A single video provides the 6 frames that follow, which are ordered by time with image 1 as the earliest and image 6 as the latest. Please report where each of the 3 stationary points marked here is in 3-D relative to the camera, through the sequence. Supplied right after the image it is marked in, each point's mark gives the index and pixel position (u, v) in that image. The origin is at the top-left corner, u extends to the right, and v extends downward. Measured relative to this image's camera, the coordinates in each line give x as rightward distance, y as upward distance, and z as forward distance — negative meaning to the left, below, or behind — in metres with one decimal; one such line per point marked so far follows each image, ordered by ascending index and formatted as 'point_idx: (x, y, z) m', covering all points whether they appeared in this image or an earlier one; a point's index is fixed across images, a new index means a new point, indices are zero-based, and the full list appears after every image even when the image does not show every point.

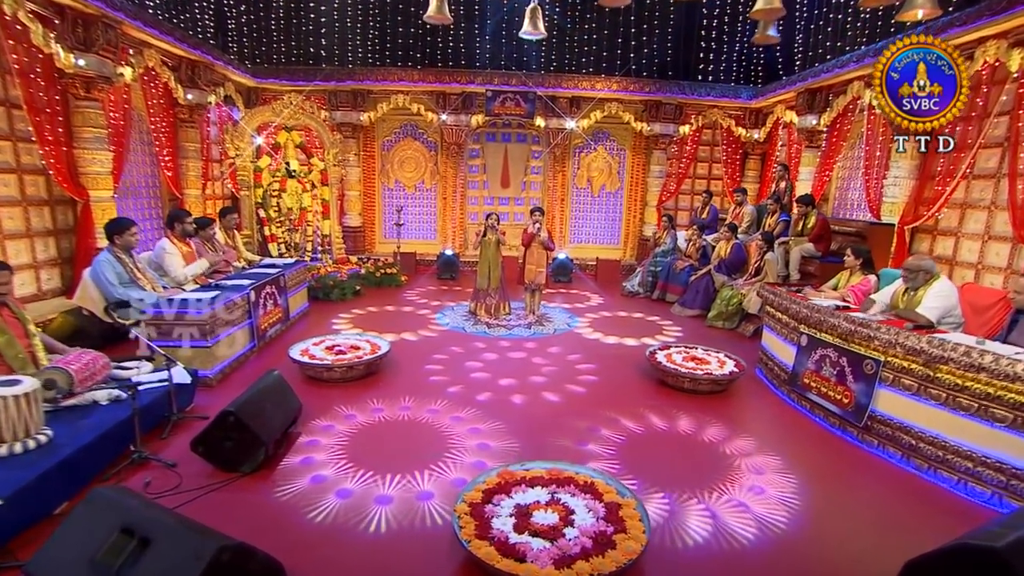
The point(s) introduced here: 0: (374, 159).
0: (-2.7, +2.5, +11.2) m
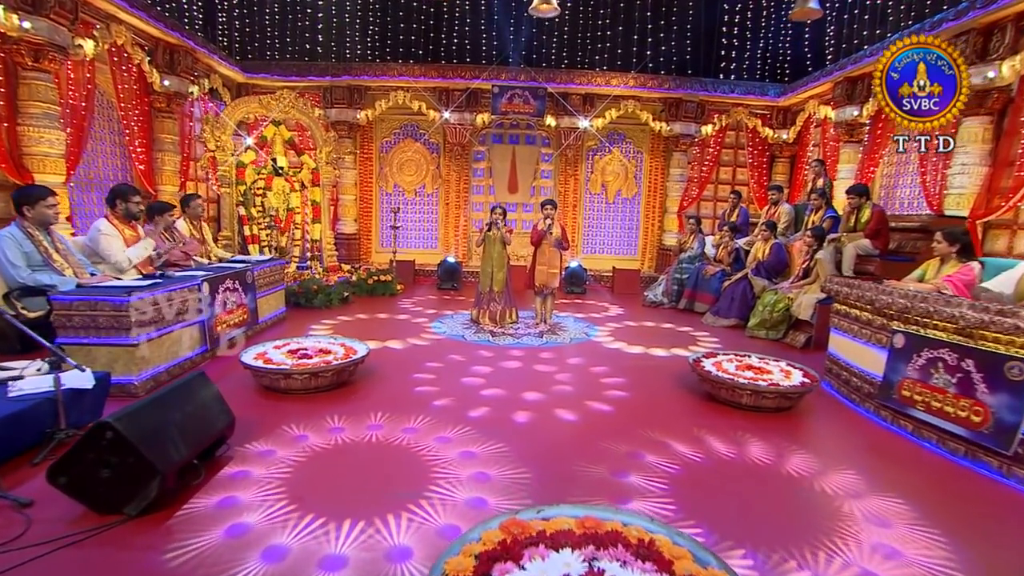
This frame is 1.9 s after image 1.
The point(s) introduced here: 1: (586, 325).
0: (-2.6, +2.3, +10.4) m
1: (+1.0, -0.5, +7.6) m
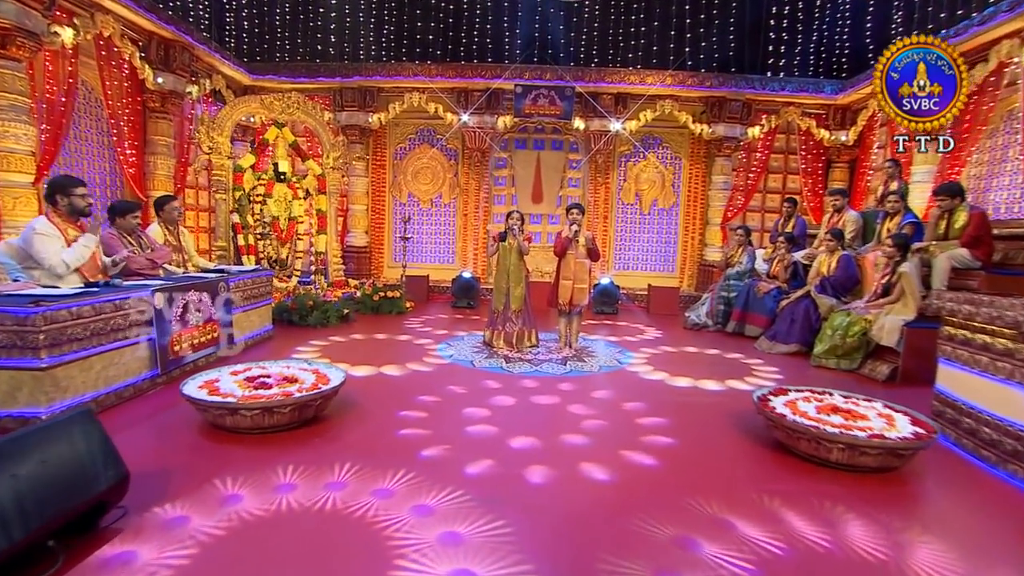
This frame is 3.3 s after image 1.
0: (-2.2, +2.0, +9.6) m
1: (+1.2, -0.7, +6.6) m
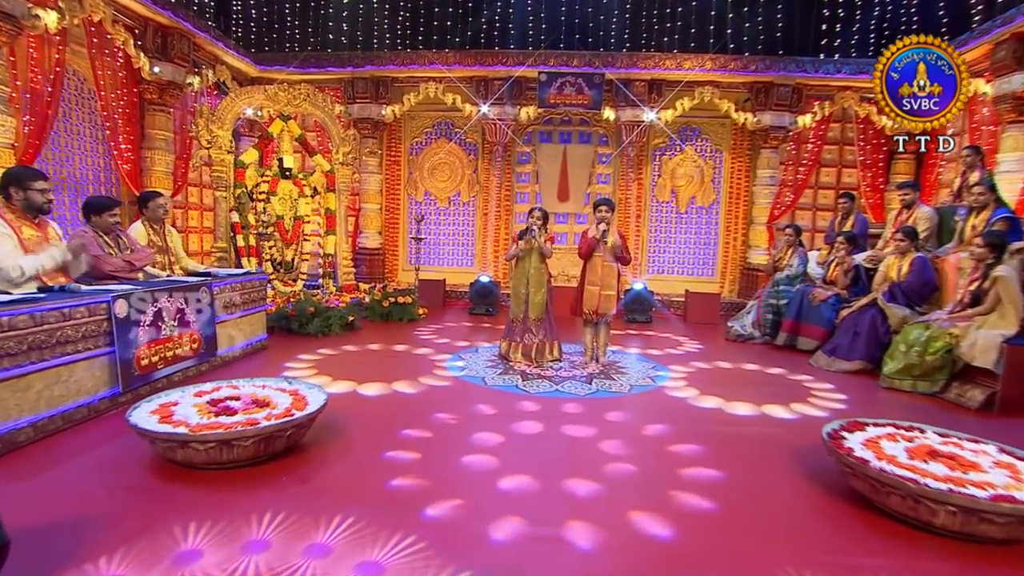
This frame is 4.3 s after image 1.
0: (-1.8, +1.9, +9.0) m
1: (+1.4, -0.8, +5.8) m
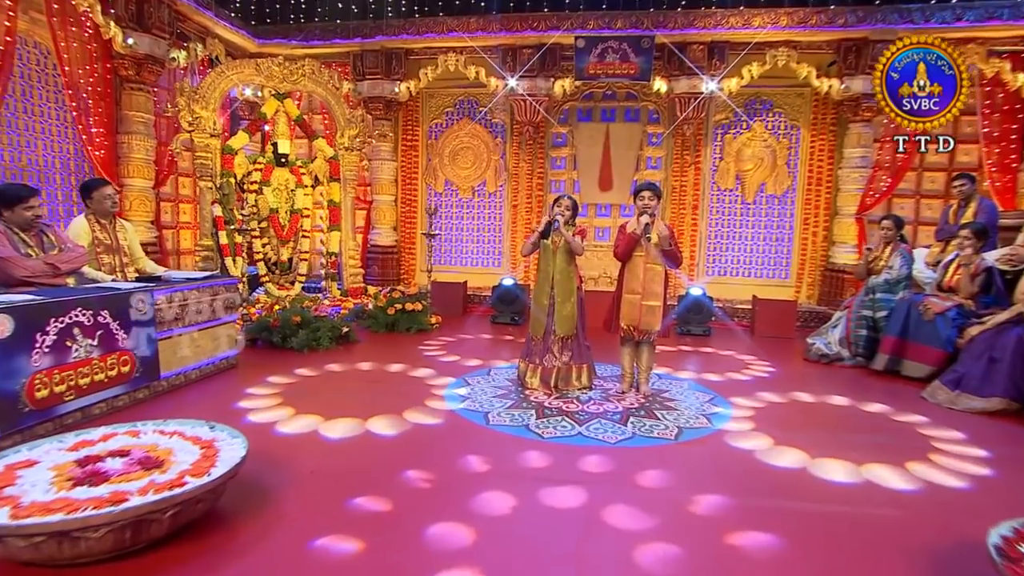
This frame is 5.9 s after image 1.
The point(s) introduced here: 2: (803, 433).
0: (-1.3, +1.9, +7.9) m
1: (+1.5, -0.9, +4.5) m
2: (+2.0, -1.0, +3.9) m
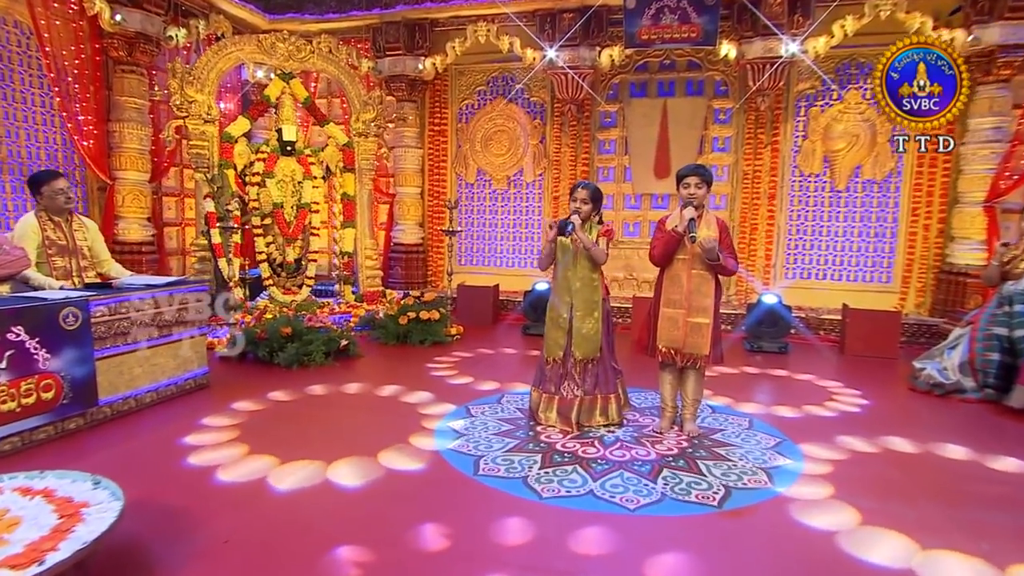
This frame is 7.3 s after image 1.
0: (-0.8, +1.9, +7.1) m
1: (+1.6, -0.9, +3.4) m
2: (+2.0, -1.1, +2.8) m
